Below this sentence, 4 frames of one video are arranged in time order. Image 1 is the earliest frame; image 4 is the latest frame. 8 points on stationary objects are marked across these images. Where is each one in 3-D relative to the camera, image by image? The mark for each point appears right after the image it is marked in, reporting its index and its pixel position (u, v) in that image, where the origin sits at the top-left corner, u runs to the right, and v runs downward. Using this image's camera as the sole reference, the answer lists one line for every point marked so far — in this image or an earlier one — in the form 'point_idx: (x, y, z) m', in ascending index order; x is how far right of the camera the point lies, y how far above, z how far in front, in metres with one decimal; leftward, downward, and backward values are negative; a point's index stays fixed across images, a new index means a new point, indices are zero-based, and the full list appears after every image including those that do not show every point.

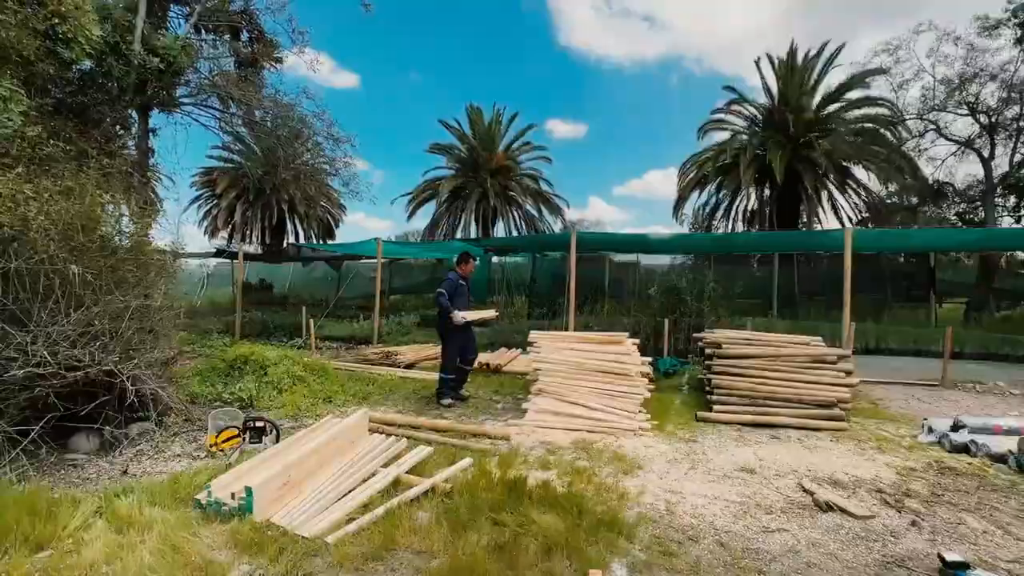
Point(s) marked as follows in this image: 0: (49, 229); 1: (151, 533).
0: (-3.5, +0.4, +3.8) m
1: (-2.0, -1.4, +2.8) m
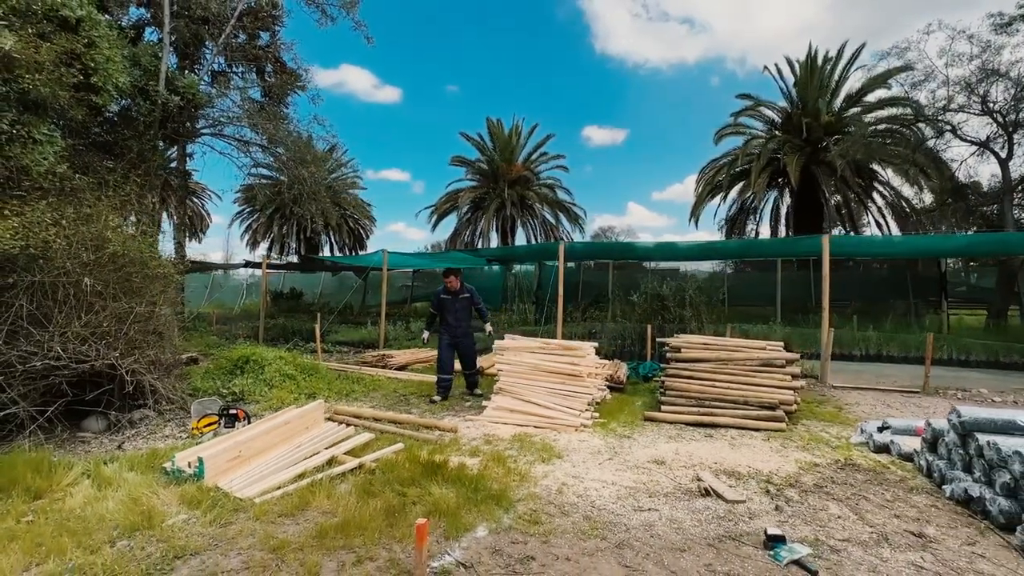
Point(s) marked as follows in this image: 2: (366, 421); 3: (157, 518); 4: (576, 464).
0: (-4.2, +0.3, +4.7) m
1: (-2.8, -1.4, +3.6) m
2: (-1.6, -1.5, +5.6) m
3: (-2.3, -1.5, +3.2) m
4: (+0.6, -1.6, +4.7) m
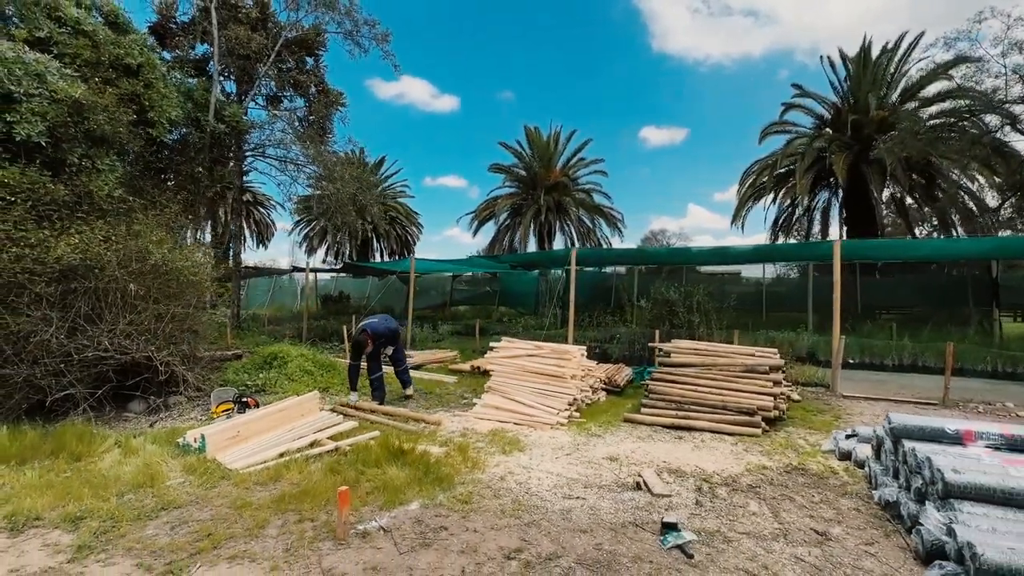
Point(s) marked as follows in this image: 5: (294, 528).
0: (-4.5, +0.3, +5.7) m
1: (-3.3, -1.5, +4.5) m
2: (-1.9, -1.6, +6.3) m
3: (-2.8, -1.5, +4.0) m
4: (+0.2, -1.7, +5.1) m
5: (-1.5, -1.6, +3.4) m
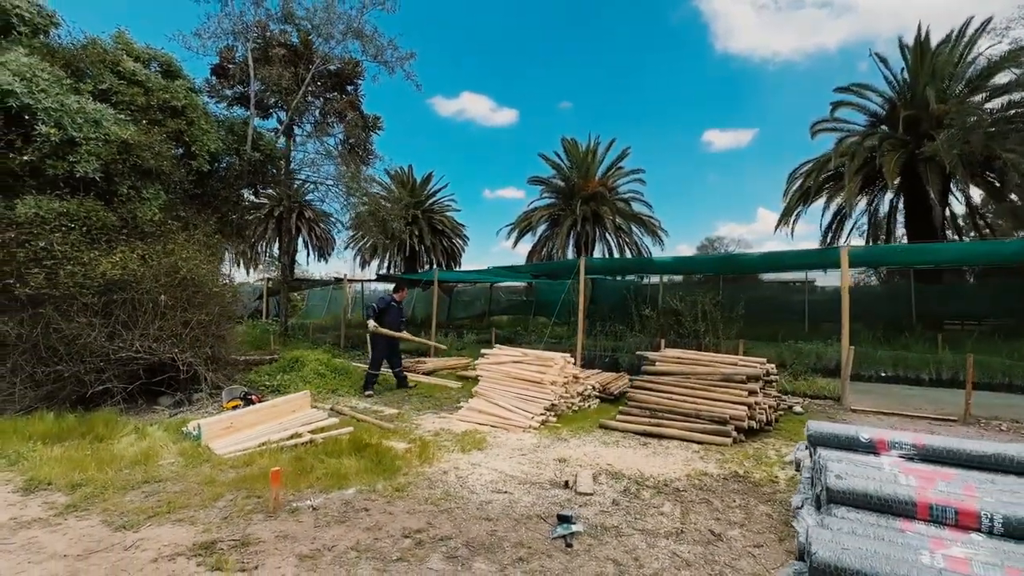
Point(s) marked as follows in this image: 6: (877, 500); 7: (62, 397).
0: (-4.9, +0.1, +6.8) m
1: (-3.8, -1.6, +5.3) m
2: (-2.2, -1.7, +6.9) m
3: (-3.4, -1.6, +4.8) m
4: (-0.3, -1.8, +5.5) m
5: (-2.2, -1.7, +4.0) m
6: (+2.3, -1.3, +3.2) m
7: (-5.8, -1.4, +6.5) m
